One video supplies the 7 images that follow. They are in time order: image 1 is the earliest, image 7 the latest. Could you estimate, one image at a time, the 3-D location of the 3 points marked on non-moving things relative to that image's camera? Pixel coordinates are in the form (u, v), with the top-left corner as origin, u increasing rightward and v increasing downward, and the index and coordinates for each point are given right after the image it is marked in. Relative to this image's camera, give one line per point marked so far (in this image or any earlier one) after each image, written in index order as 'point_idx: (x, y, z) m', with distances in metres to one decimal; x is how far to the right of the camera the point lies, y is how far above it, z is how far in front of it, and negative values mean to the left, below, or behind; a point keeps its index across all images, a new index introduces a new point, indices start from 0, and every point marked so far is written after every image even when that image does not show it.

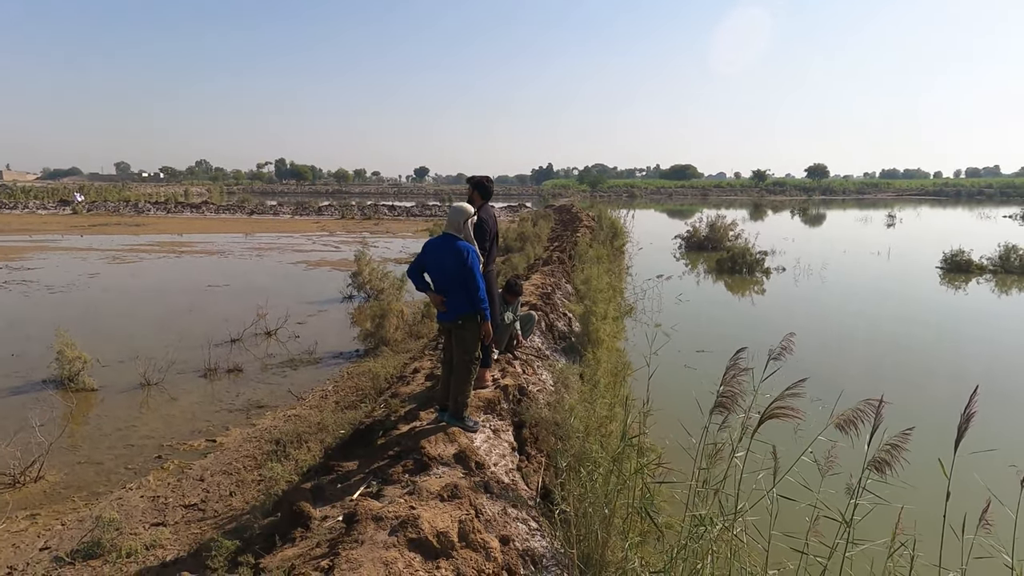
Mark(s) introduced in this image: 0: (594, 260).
0: (+1.5, +0.5, +11.4) m
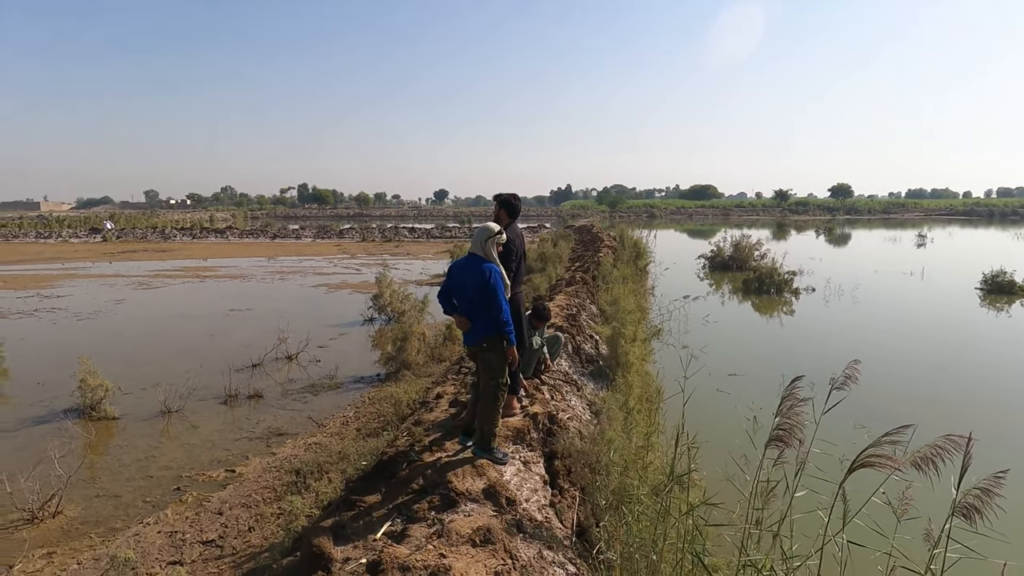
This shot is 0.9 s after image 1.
0: (+1.9, +0.1, +11.2) m
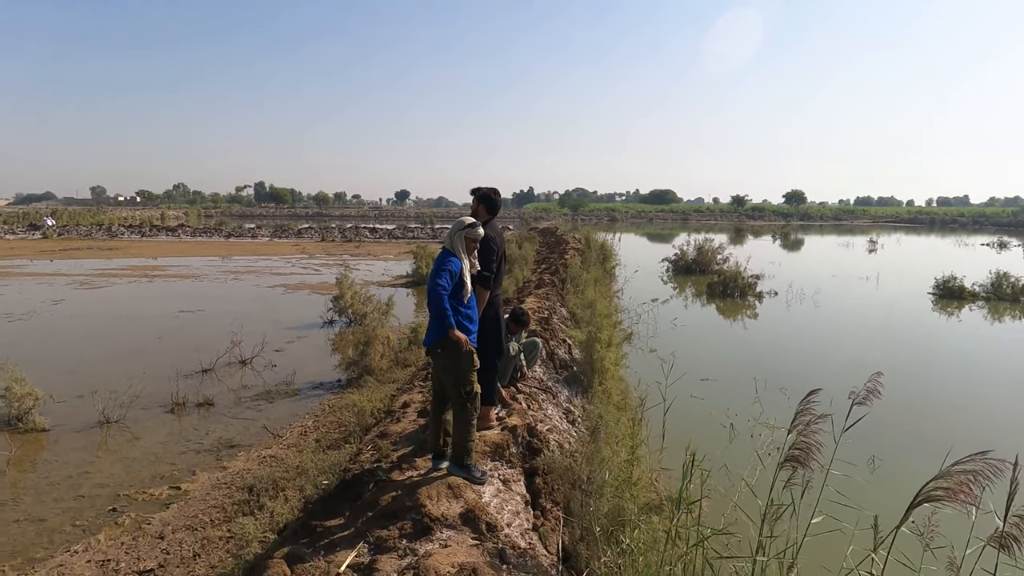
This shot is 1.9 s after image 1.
0: (+1.4, +0.1, +10.9) m
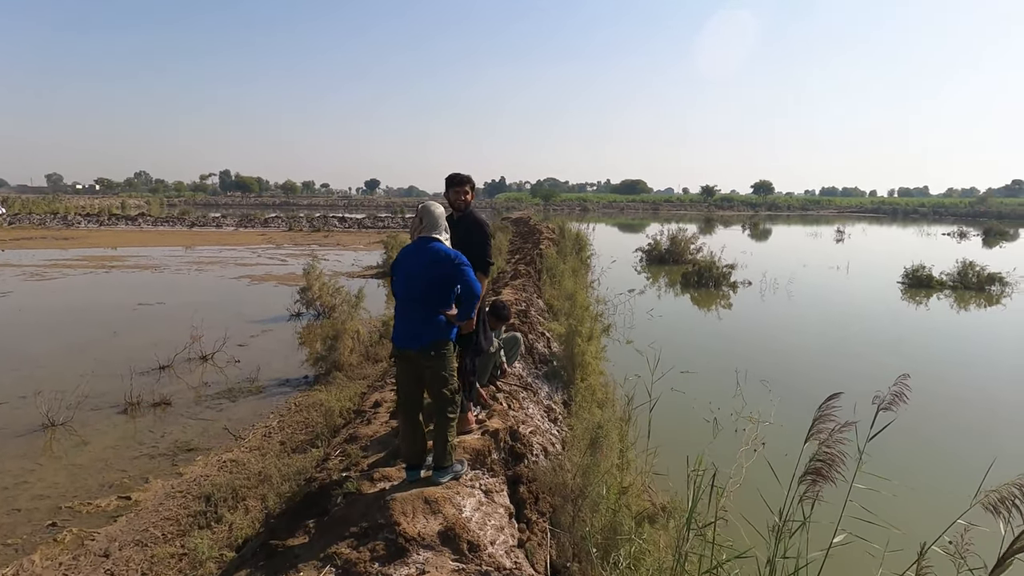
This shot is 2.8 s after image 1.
0: (+0.9, +0.2, +10.7) m
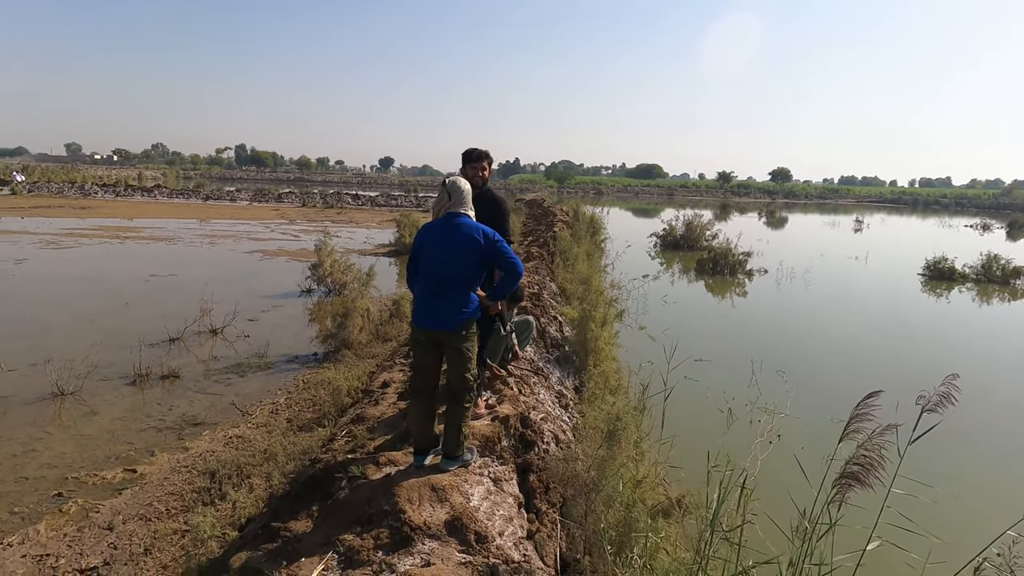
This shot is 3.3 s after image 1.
0: (+1.2, +0.5, +10.5) m
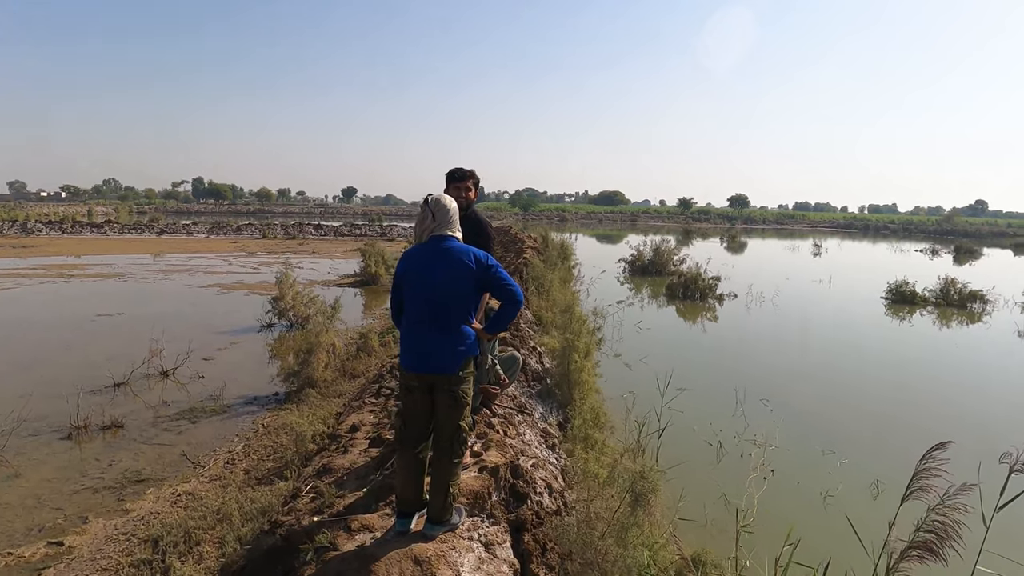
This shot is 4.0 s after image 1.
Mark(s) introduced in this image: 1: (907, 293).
0: (+0.7, +0.1, +10.2) m
1: (+11.1, -0.1, +17.5) m
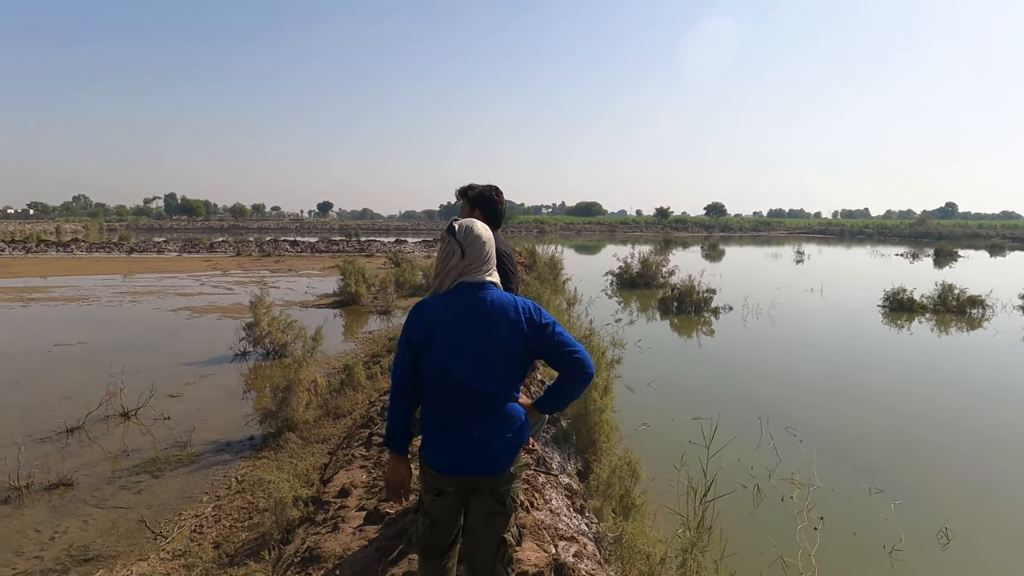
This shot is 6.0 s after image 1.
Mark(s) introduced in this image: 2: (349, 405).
0: (+0.6, -0.3, +9.5) m
1: (+10.8, -0.3, +17.2) m
2: (-1.9, -1.3, +7.1) m
